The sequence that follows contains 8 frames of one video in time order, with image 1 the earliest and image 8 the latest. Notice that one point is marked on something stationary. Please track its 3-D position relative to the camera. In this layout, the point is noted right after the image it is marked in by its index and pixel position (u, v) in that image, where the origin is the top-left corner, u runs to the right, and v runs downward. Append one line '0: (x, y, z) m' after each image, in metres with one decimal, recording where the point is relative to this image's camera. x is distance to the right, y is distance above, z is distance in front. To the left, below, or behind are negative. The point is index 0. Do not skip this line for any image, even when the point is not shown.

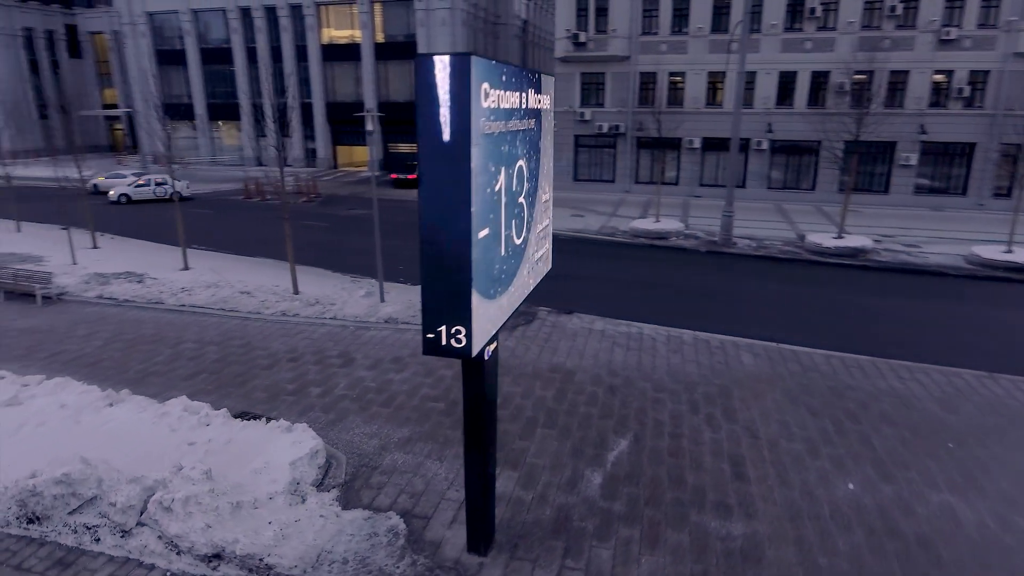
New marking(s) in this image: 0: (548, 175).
0: (+0.4, +1.2, +6.9) m
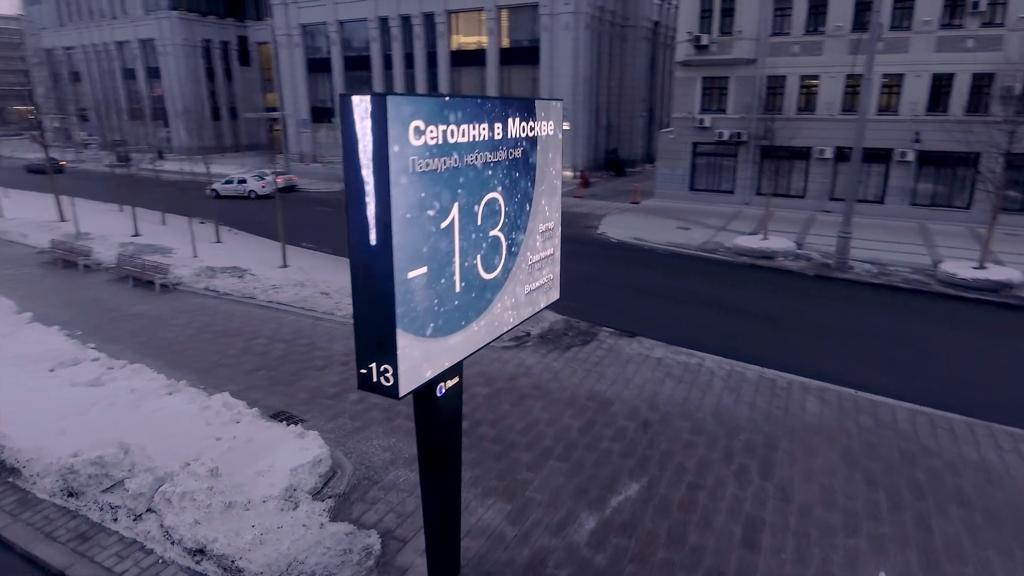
0: (+0.4, +0.9, +6.6) m
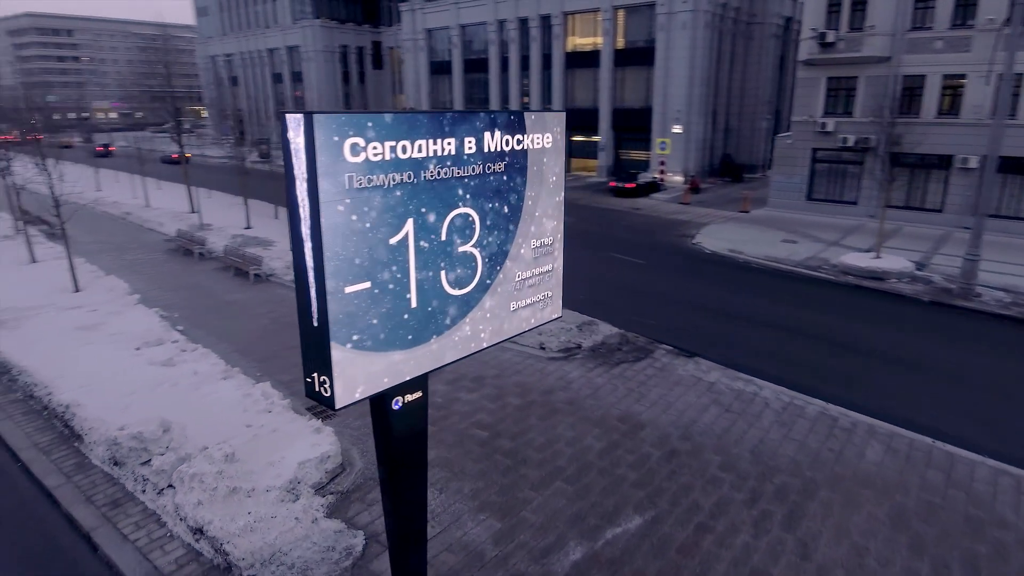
0: (+0.4, +0.7, +6.4) m
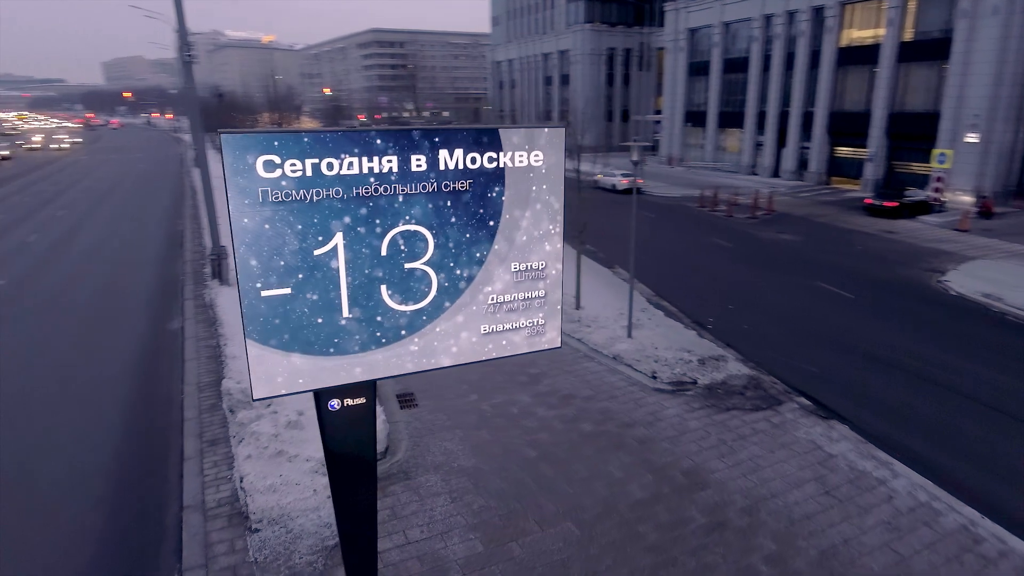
0: (+0.3, +0.4, +6.0) m
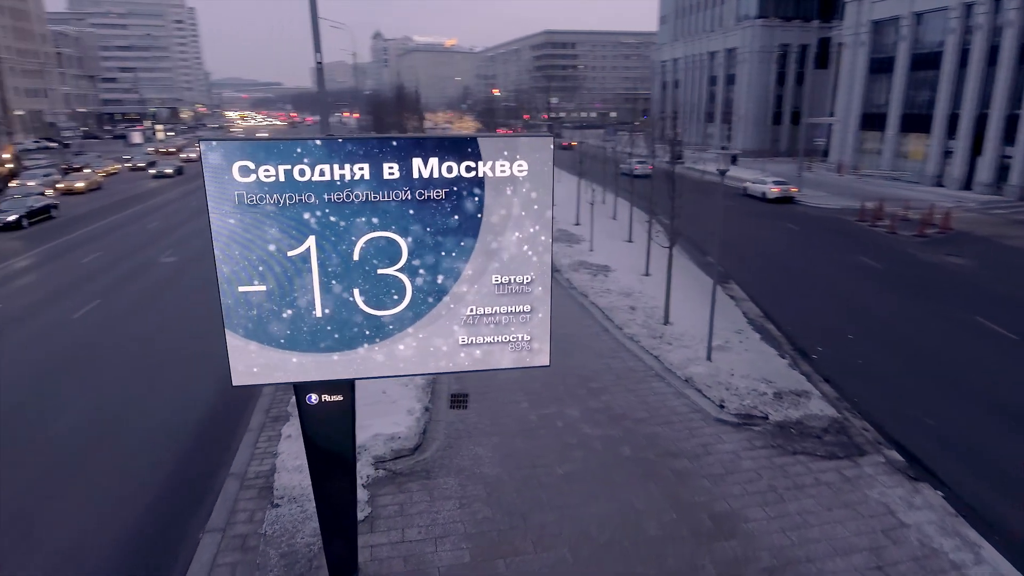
0: (+0.1, +0.3, +5.7) m
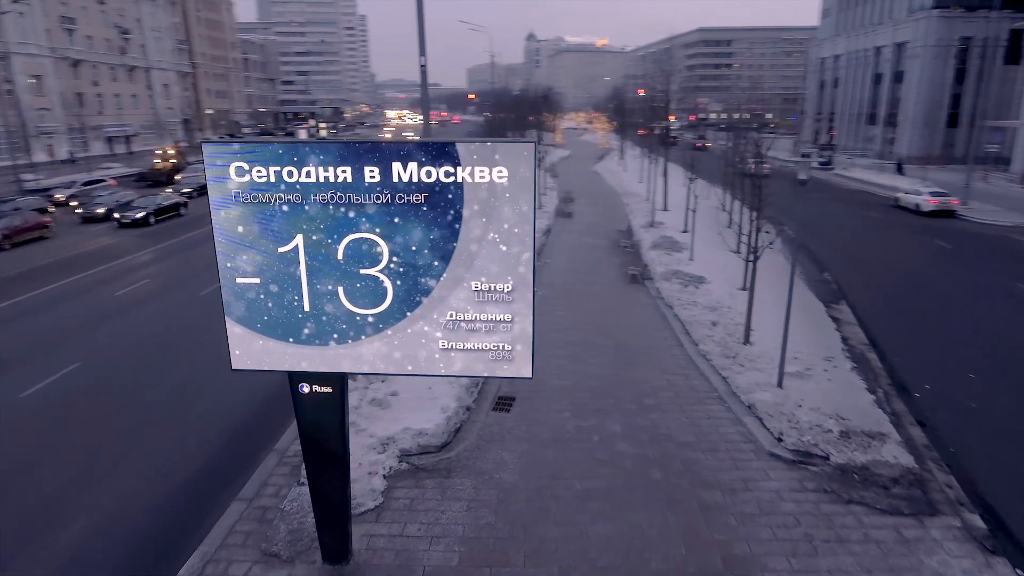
0: (-0.1, +0.2, +5.6) m
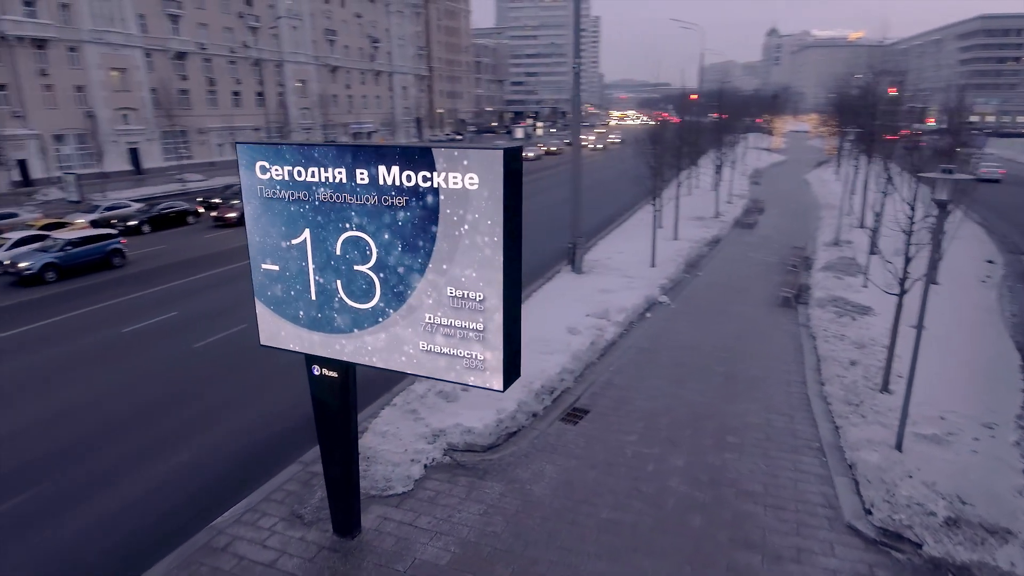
0: (-0.3, +0.1, +5.5) m
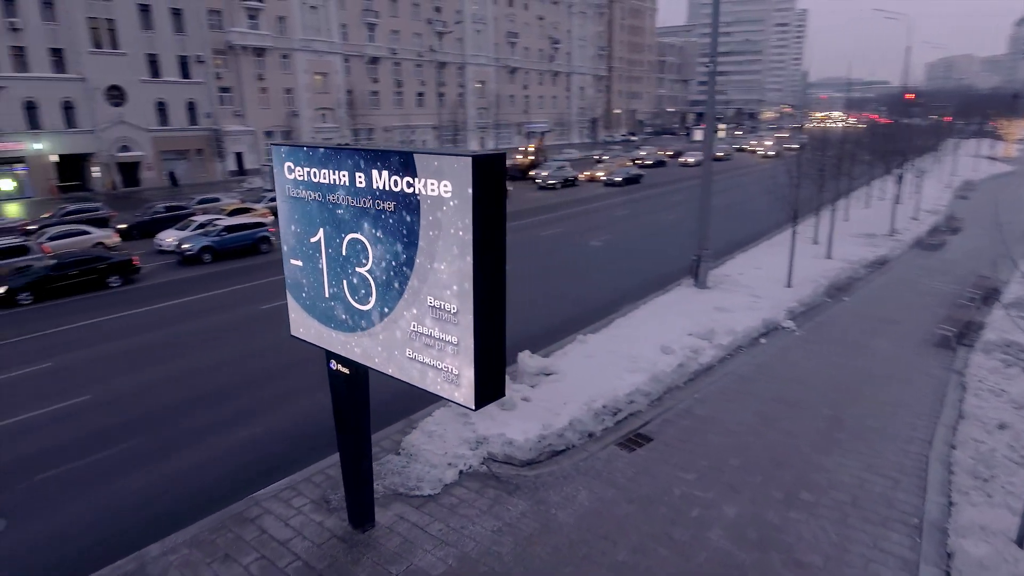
0: (-0.5, 0.0, +5.3) m
